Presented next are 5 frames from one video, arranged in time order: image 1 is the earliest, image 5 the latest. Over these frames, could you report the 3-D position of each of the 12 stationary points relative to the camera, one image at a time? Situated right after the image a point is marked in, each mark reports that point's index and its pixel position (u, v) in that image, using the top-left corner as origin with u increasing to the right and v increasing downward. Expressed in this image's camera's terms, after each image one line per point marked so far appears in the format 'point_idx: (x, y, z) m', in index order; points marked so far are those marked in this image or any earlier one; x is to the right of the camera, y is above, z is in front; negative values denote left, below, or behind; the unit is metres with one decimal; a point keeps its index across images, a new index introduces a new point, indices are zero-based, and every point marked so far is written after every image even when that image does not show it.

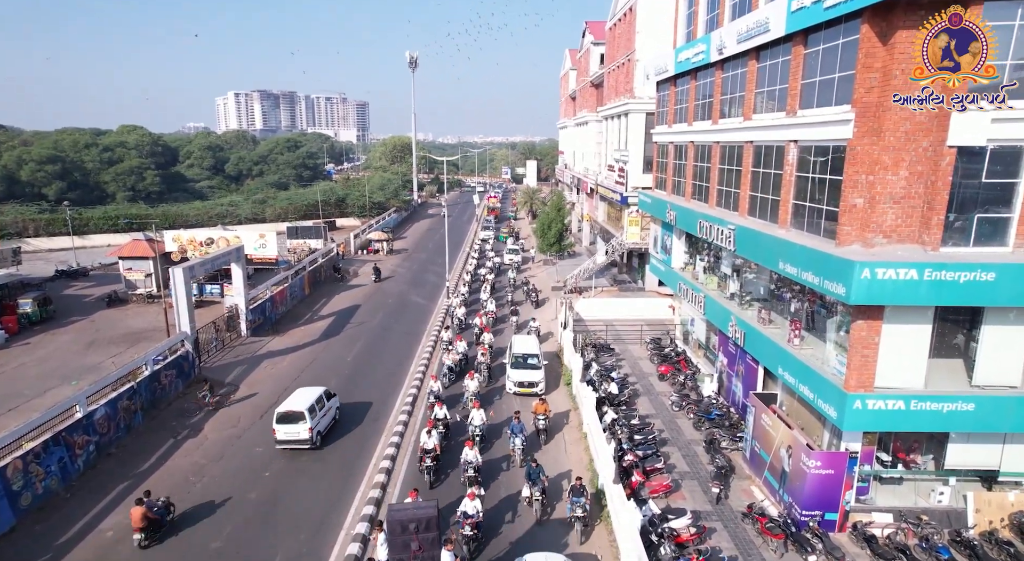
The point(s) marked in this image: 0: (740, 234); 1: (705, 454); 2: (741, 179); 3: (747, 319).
0: (+6.0, +1.2, +17.9) m
1: (+5.1, -4.6, +18.0) m
2: (+6.5, +2.9, +19.1) m
3: (+6.6, -1.1, +19.2) m
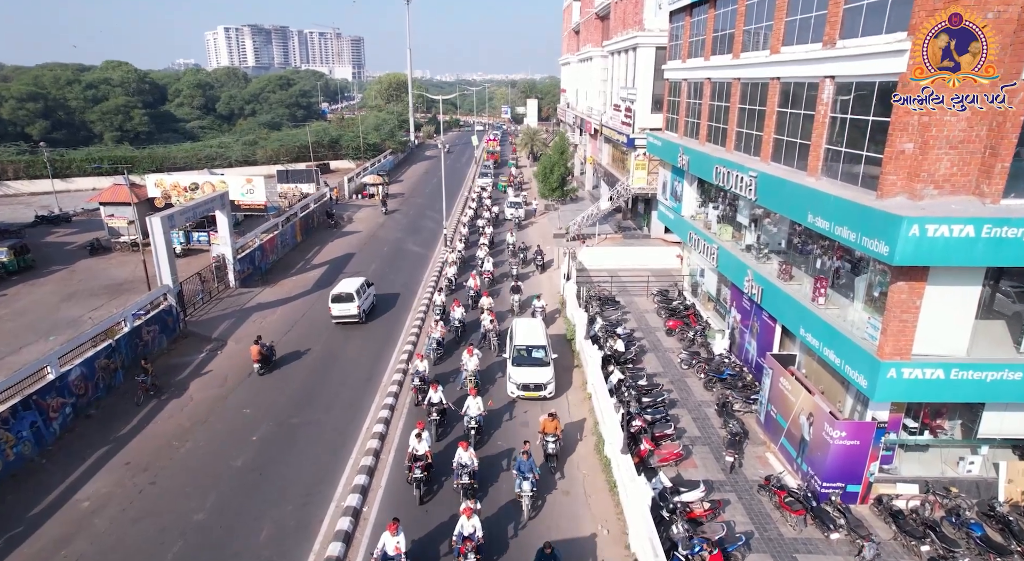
0: (+6.0, +2.4, +16.4) m
1: (+5.1, -3.4, +17.0) m
2: (+6.5, +4.1, +17.5) m
3: (+6.6, +0.2, +17.9) m
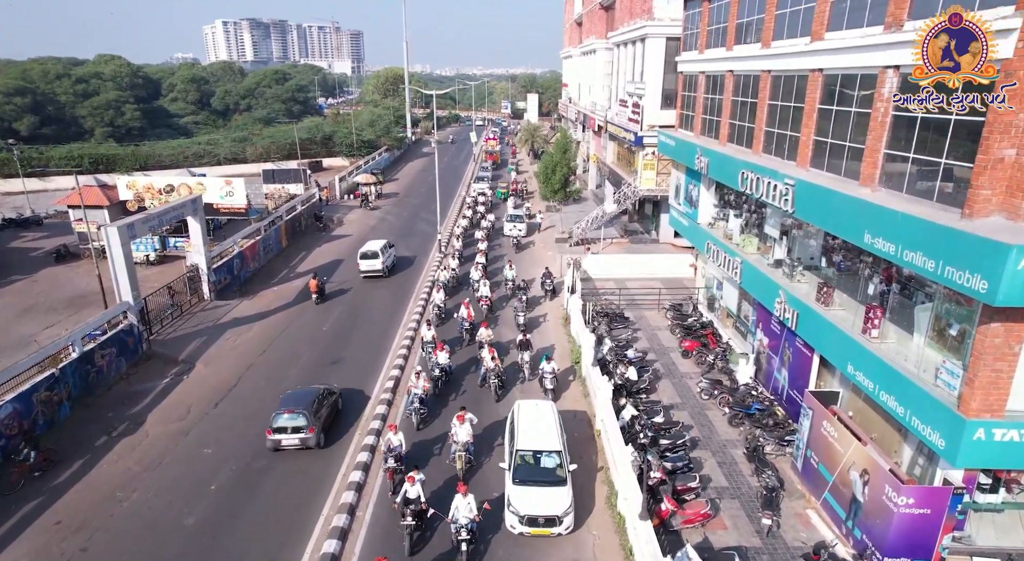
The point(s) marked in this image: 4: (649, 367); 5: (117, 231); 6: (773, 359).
0: (+6.0, +1.9, +14.1) m
1: (+5.1, -3.9, +14.7) m
2: (+6.5, +3.6, +15.2) m
3: (+6.5, -0.3, +15.6) m
4: (+3.9, -2.5, +19.3) m
5: (-11.5, +1.4, +19.8) m
6: (+6.7, -2.0, +17.5) m
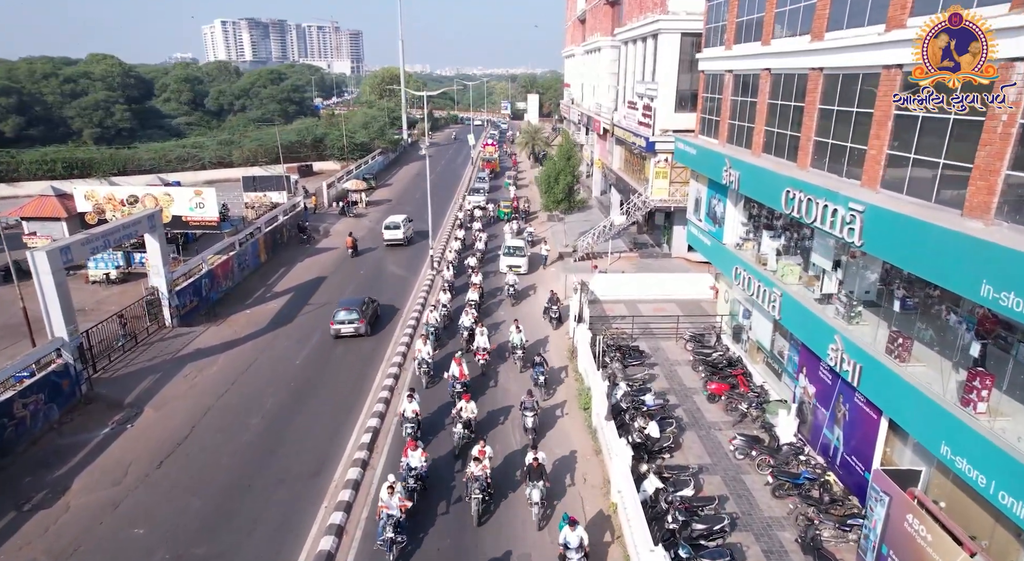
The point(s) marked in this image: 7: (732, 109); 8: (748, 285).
0: (+5.9, +1.0, +11.3) m
1: (+5.0, -4.8, +11.9) m
2: (+6.4, +2.8, +12.3) m
3: (+6.5, -1.1, +12.7) m
4: (+3.8, -3.3, +16.5) m
5: (-11.5, +0.6, +17.0) m
6: (+6.7, -2.8, +14.7) m
7: (+6.1, +4.8, +19.0) m
8: (+6.1, -0.1, +17.5) m
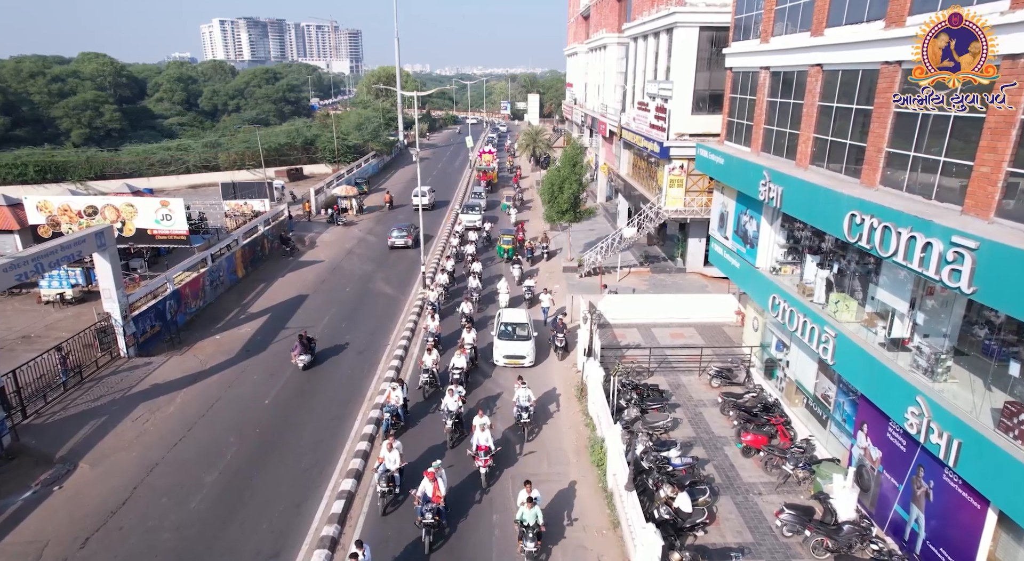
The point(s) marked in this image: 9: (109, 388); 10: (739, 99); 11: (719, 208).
0: (+6.0, +0.3, +8.6) m
1: (+5.0, -5.5, +9.2) m
2: (+6.5, +2.1, +9.7) m
3: (+6.5, -1.9, +10.1) m
4: (+3.8, -4.0, +13.8) m
5: (-11.5, -0.1, +14.3) m
6: (+6.7, -3.5, +12.0) m
7: (+6.1, +4.0, +16.3) m
8: (+6.1, -0.9, +14.9) m
9: (-10.9, -3.0, +18.3) m
10: (+6.0, +4.8, +18.0) m
11: (+6.1, +2.1, +19.9) m
